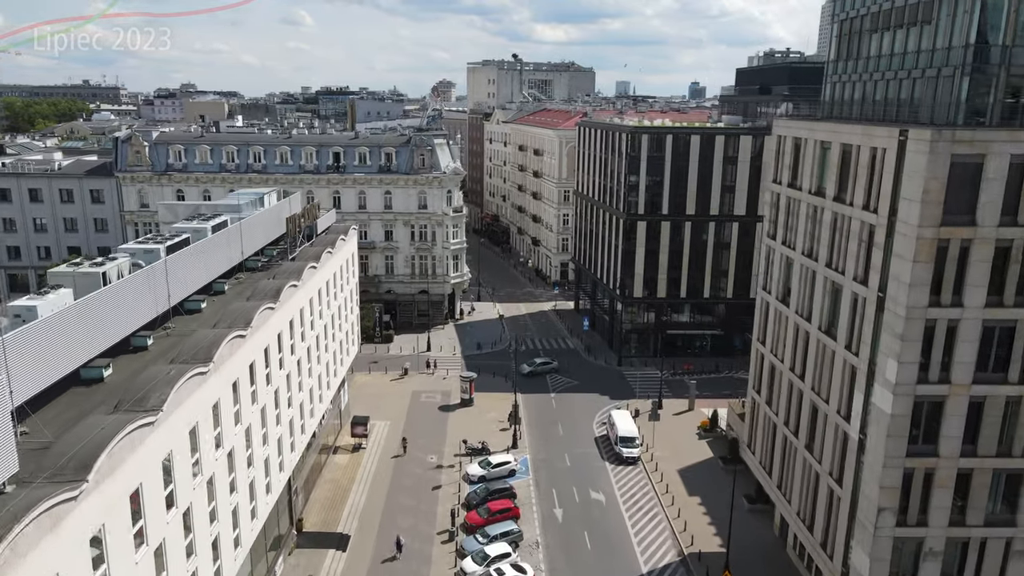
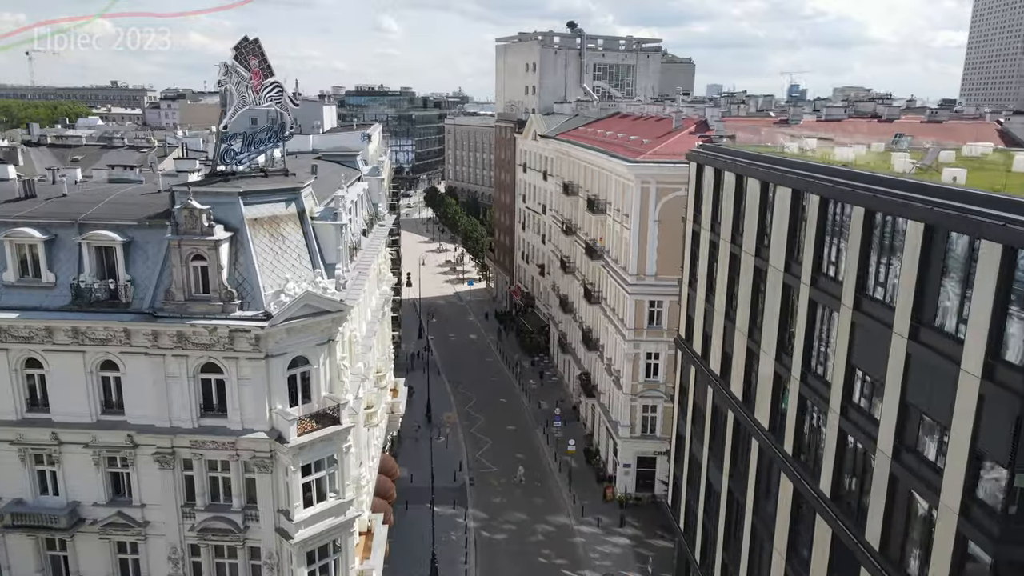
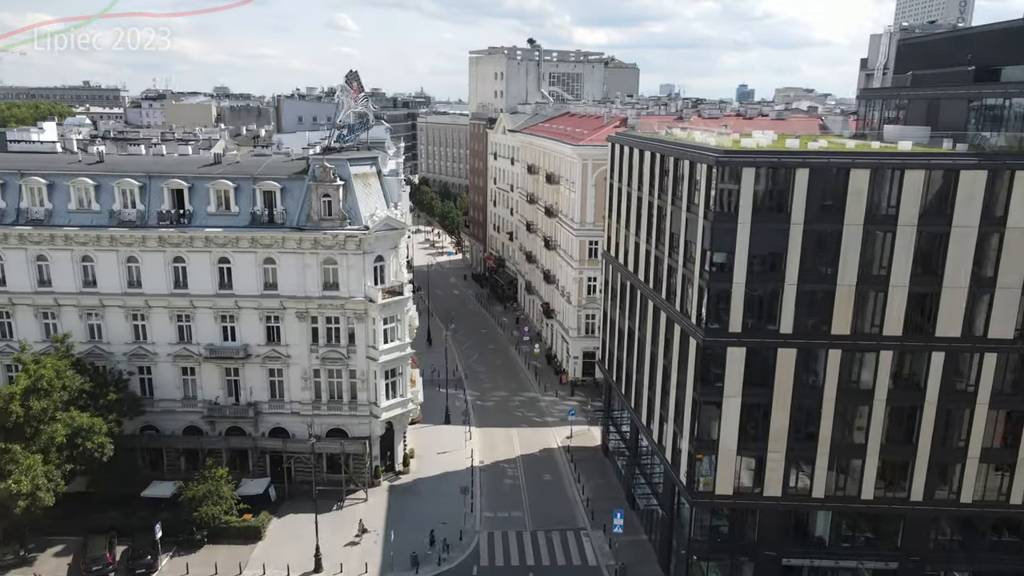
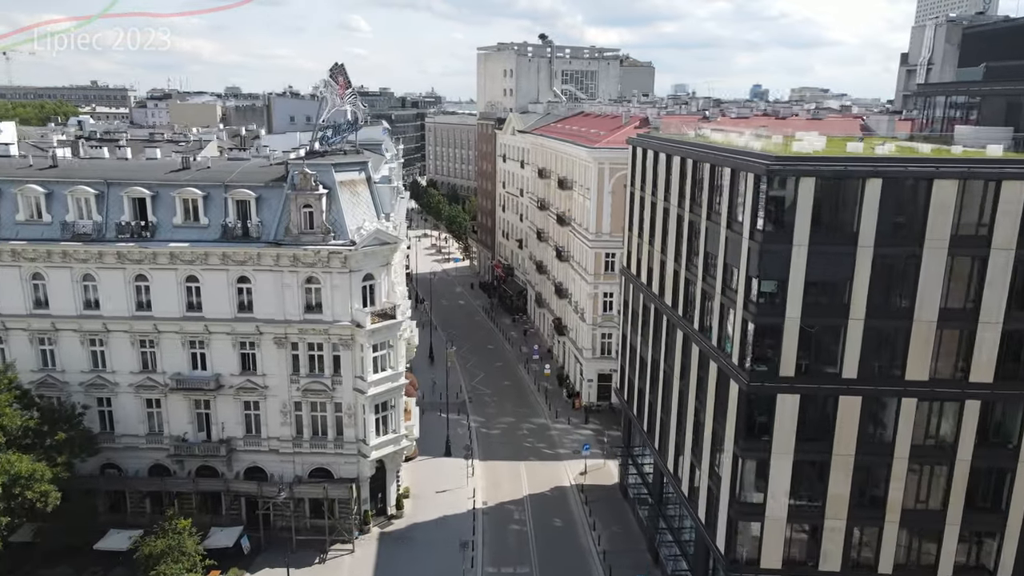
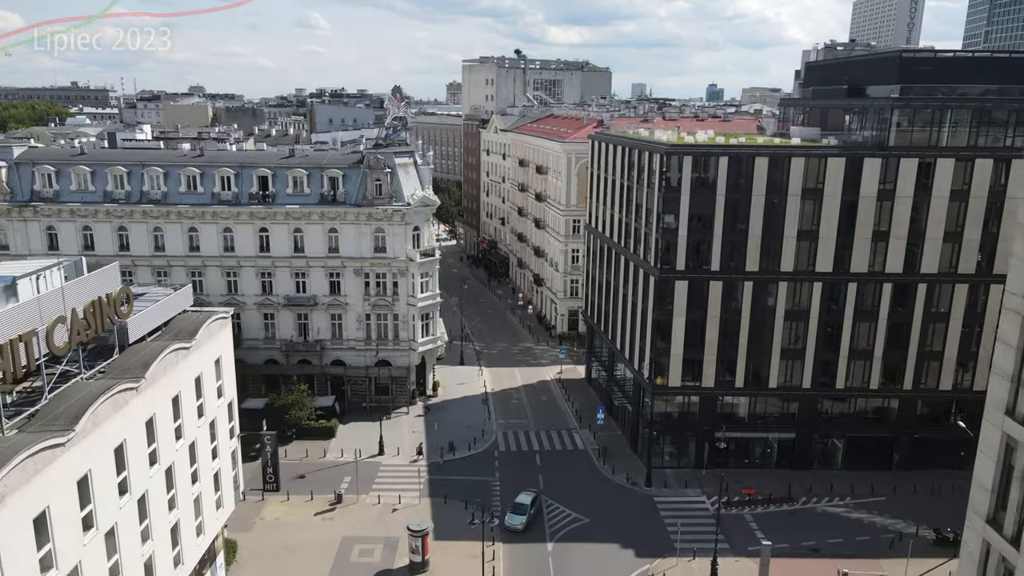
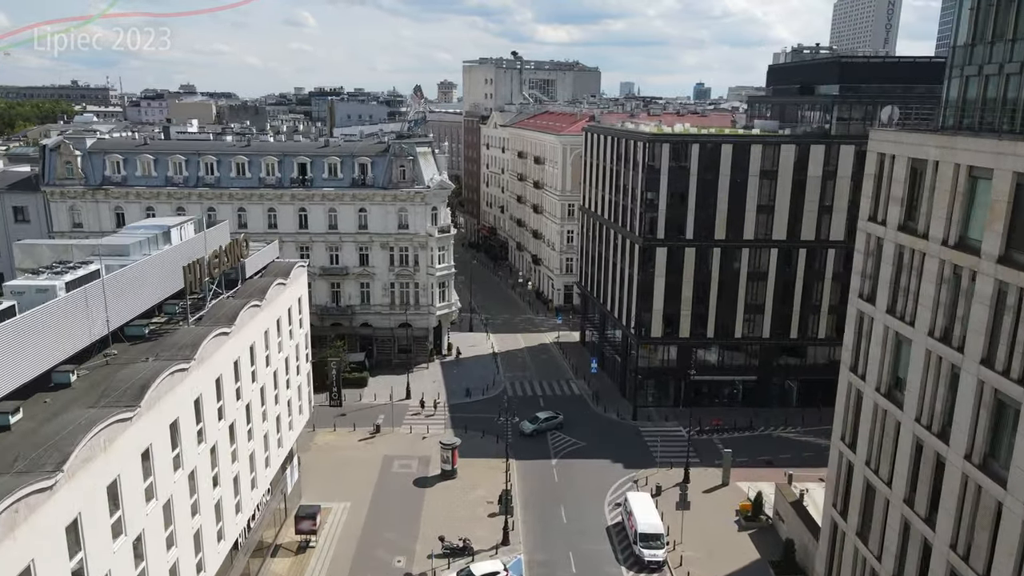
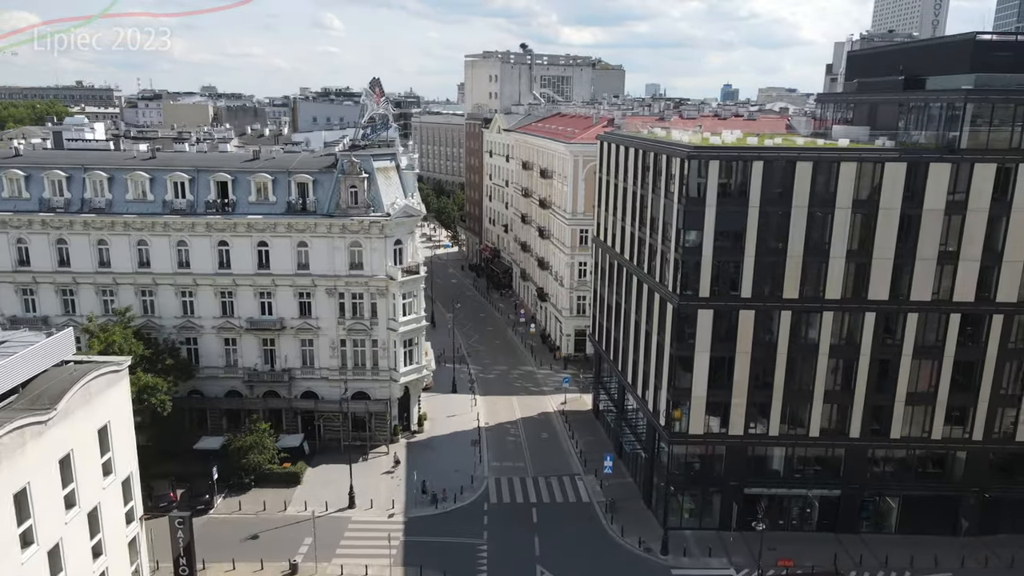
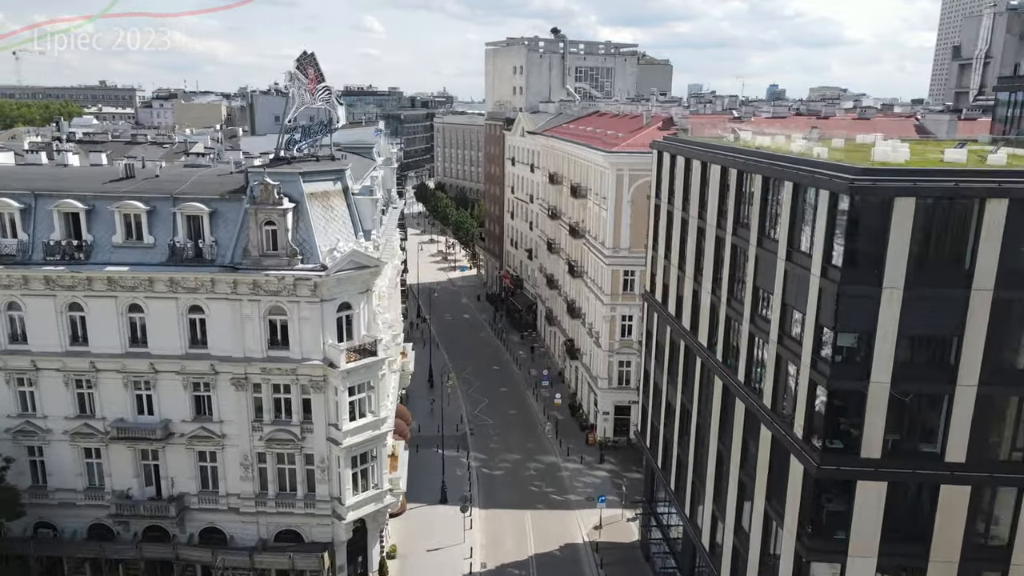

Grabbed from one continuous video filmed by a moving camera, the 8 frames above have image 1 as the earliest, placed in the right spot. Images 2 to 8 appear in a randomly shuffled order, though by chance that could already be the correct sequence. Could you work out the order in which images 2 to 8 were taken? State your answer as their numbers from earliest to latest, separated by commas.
6, 5, 7, 3, 4, 8, 2
